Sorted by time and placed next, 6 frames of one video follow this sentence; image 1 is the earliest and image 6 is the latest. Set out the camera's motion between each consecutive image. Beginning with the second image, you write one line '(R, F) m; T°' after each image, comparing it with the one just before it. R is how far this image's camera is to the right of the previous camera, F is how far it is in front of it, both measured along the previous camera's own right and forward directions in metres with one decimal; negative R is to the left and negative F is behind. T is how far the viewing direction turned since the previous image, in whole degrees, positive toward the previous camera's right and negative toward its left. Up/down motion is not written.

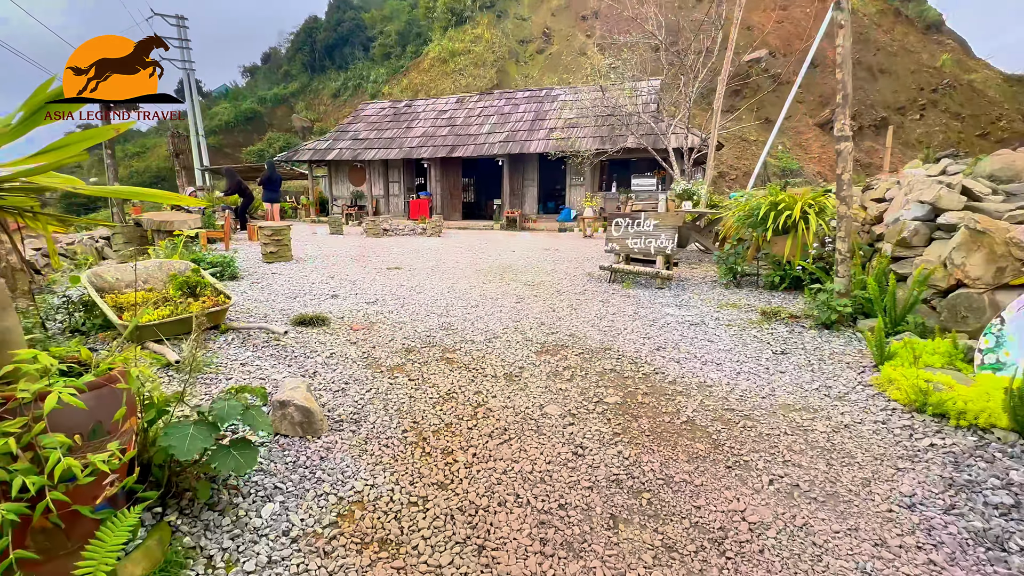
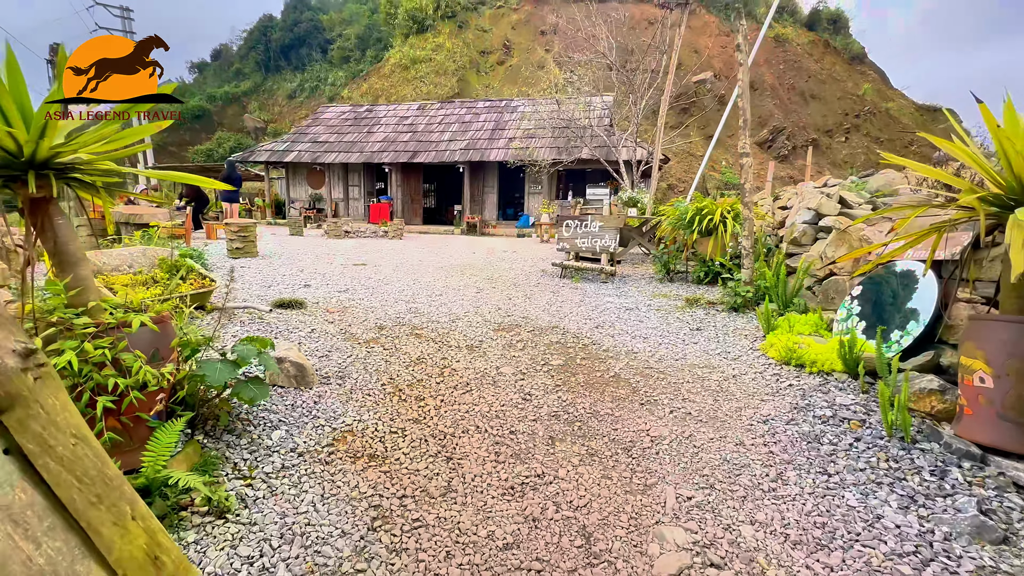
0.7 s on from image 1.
(0.0, -0.5) m; +5°
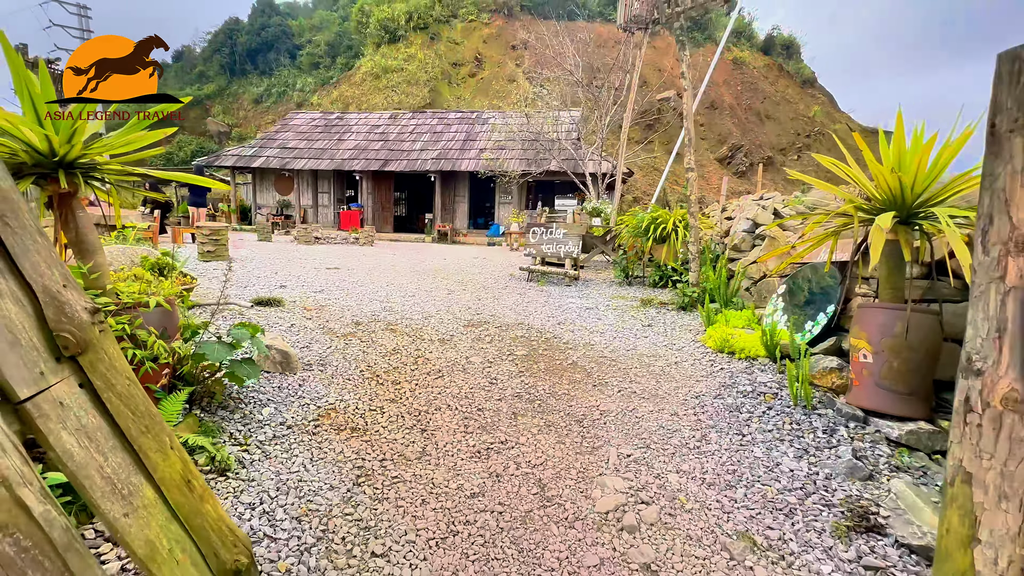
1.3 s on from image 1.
(0.0, -0.3) m; +4°
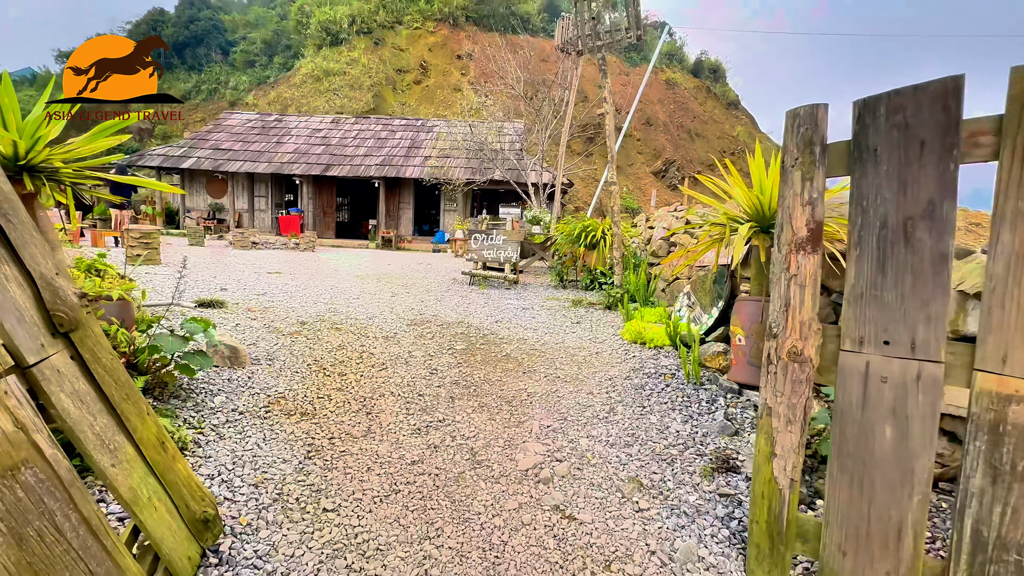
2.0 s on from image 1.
(+0.1, -0.3) m; +7°
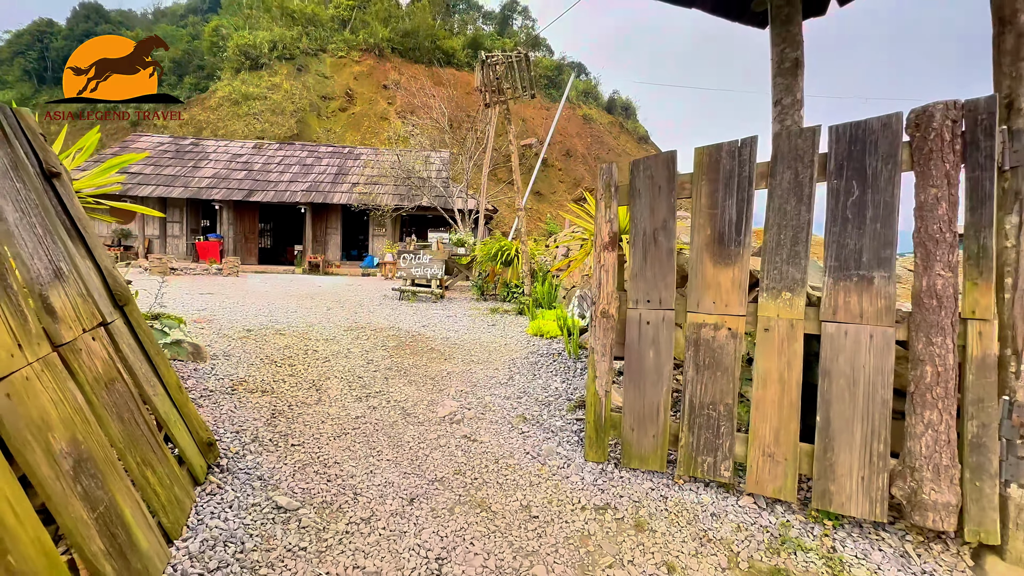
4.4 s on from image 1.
(+0.1, -0.9) m; +9°
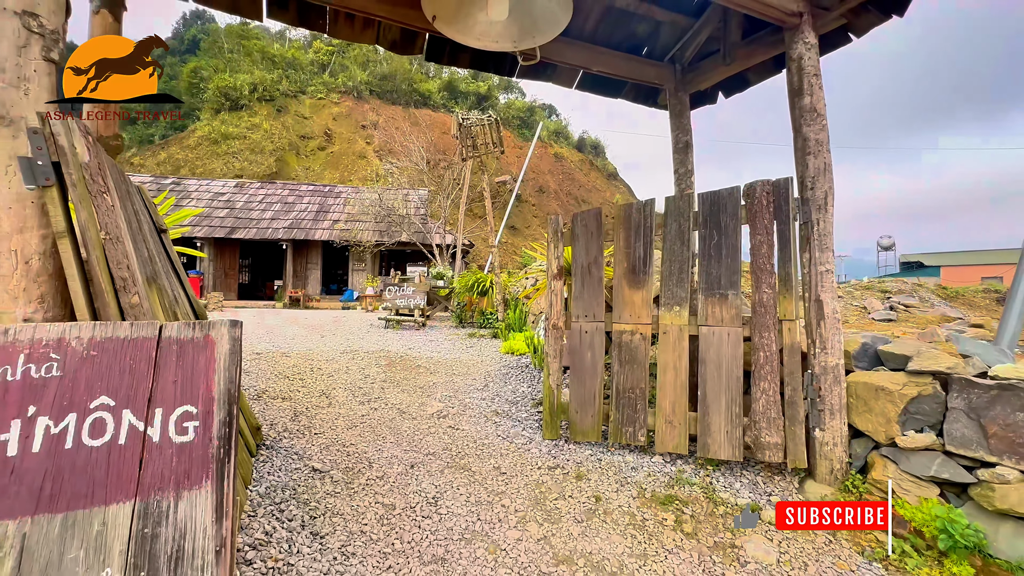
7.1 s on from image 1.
(0.0, -0.8) m; +3°
